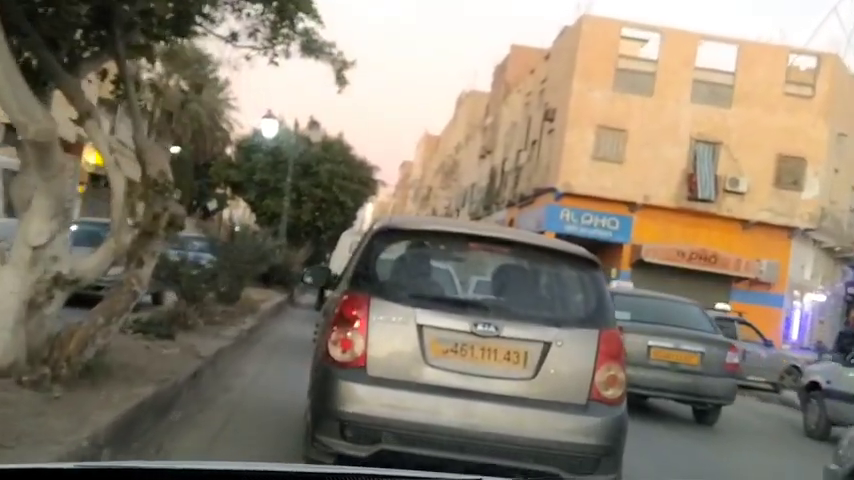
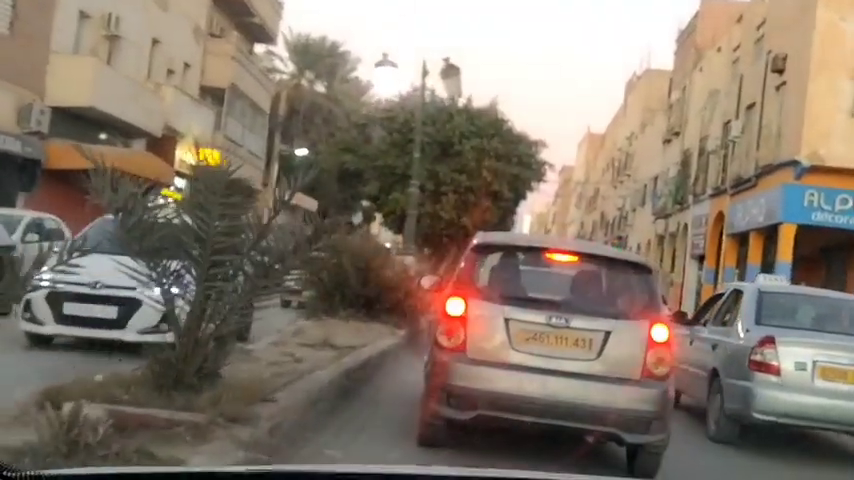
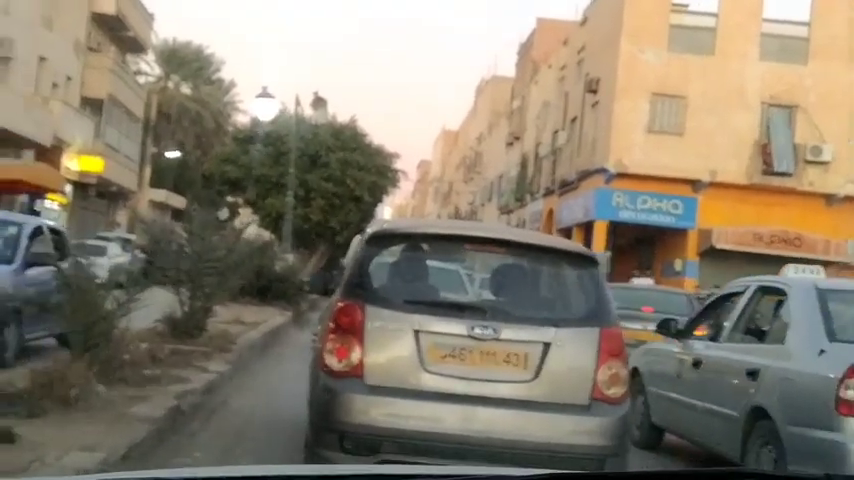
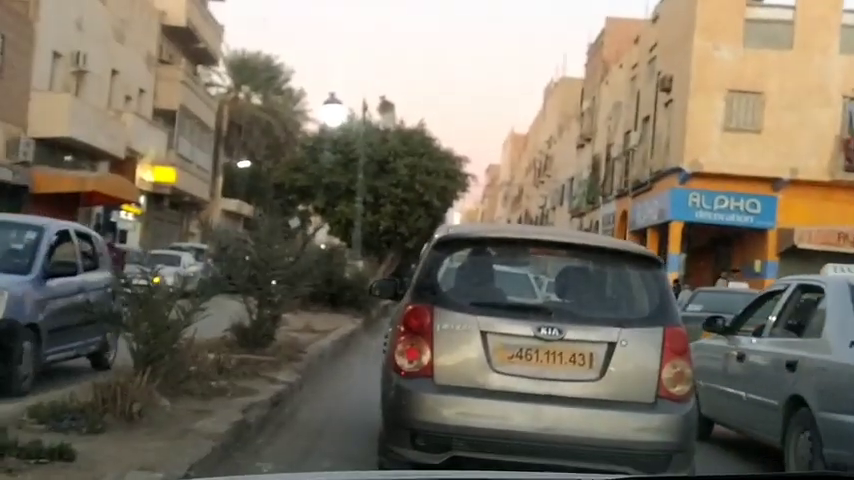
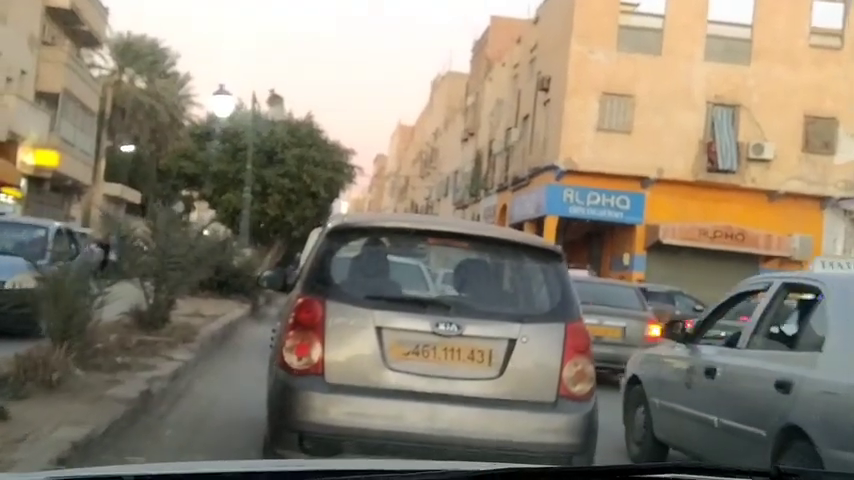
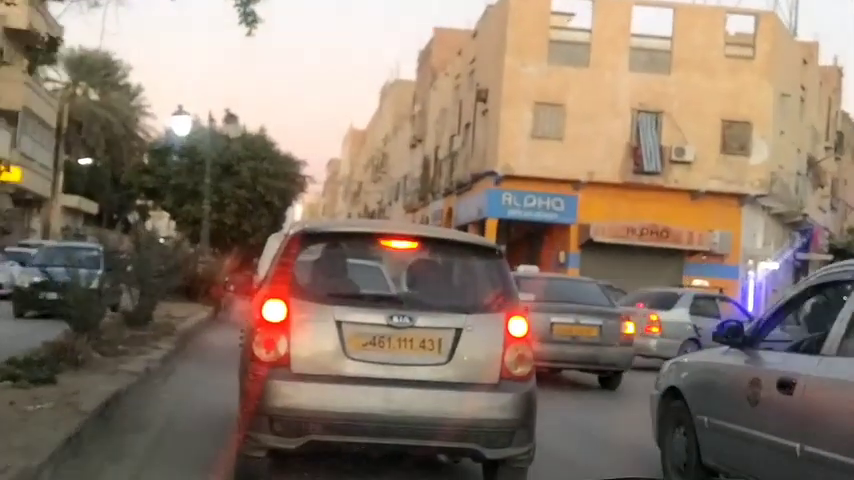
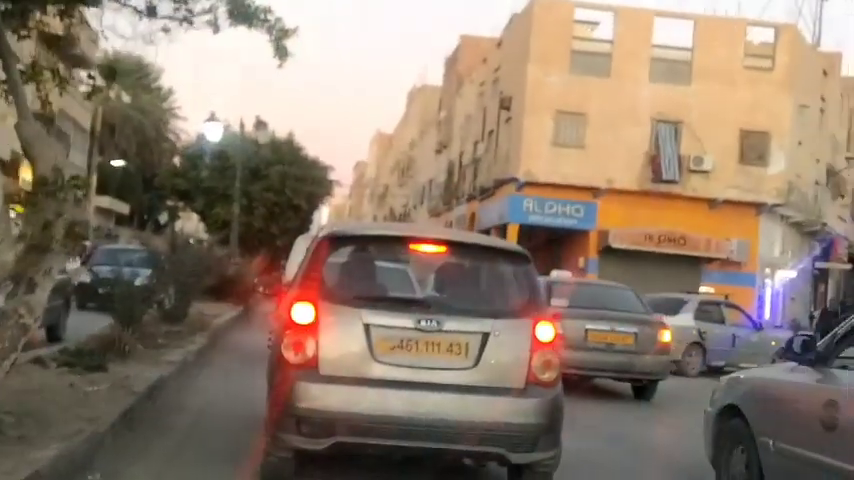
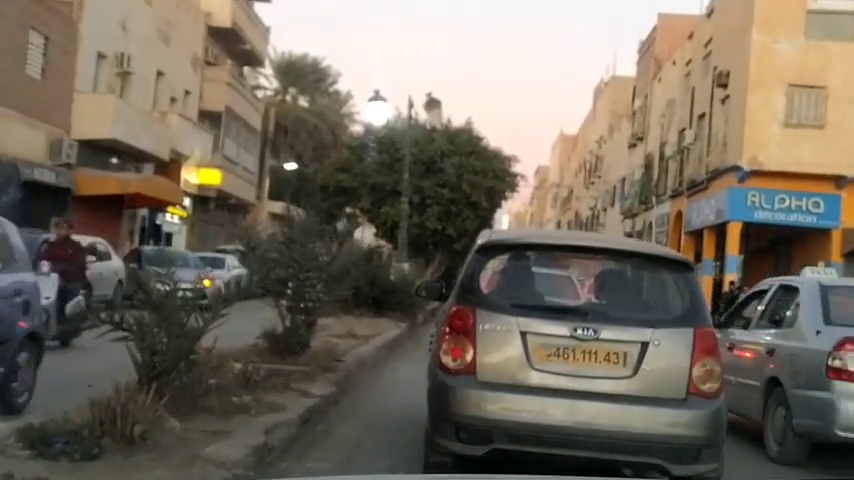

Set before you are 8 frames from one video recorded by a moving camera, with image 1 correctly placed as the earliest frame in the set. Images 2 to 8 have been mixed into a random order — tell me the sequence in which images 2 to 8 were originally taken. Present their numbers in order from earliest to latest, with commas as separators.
7, 6, 5, 3, 4, 8, 2
